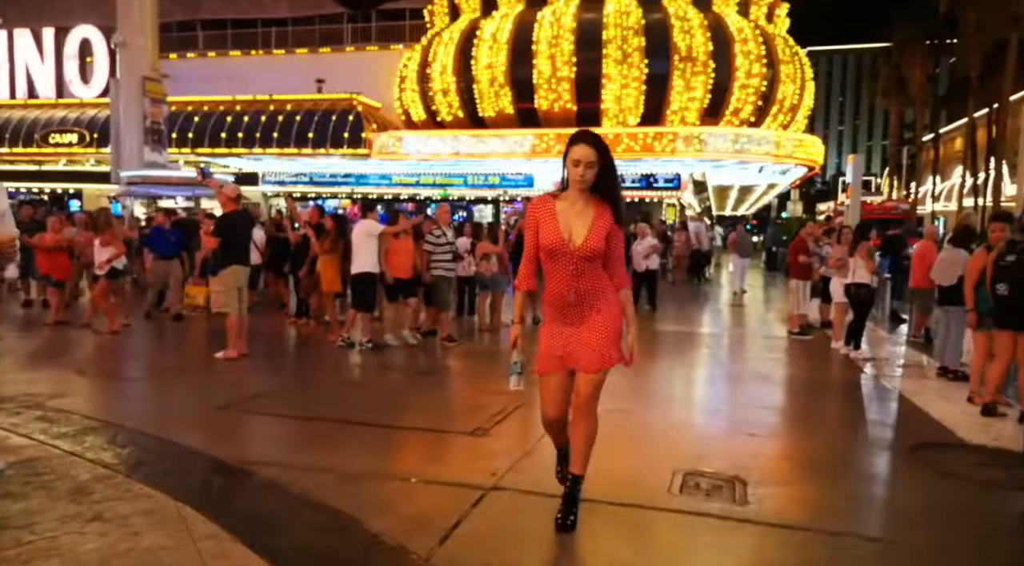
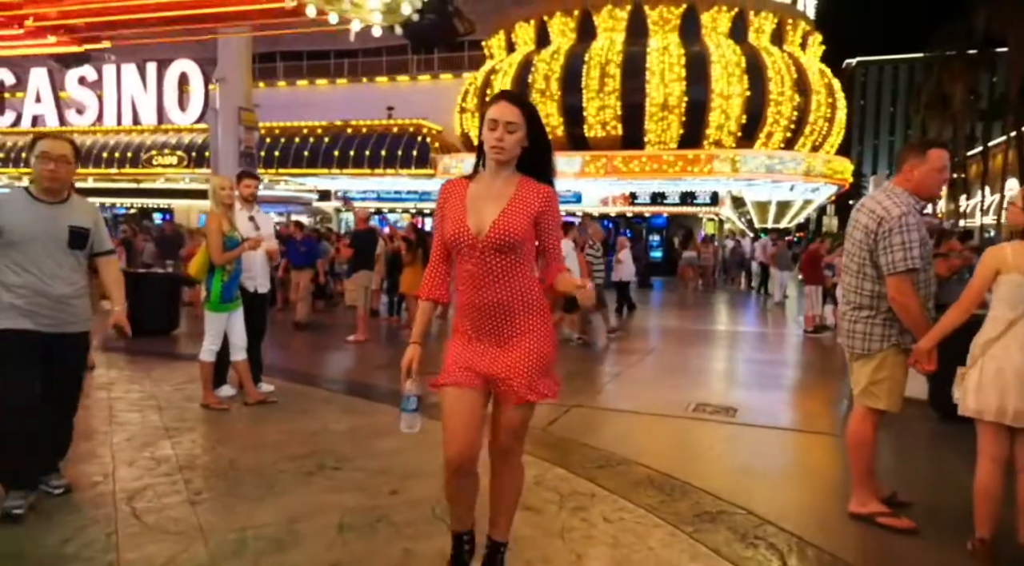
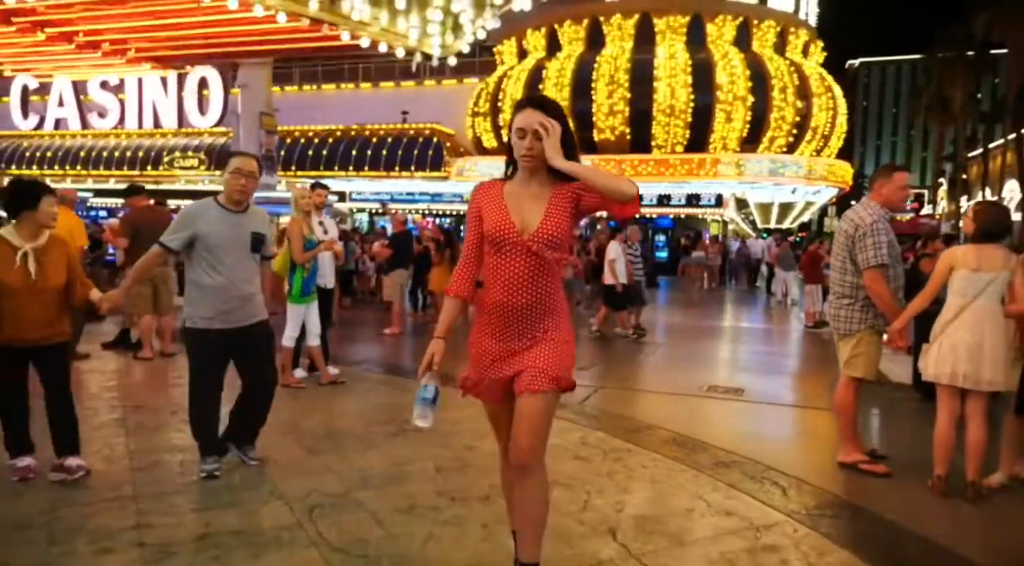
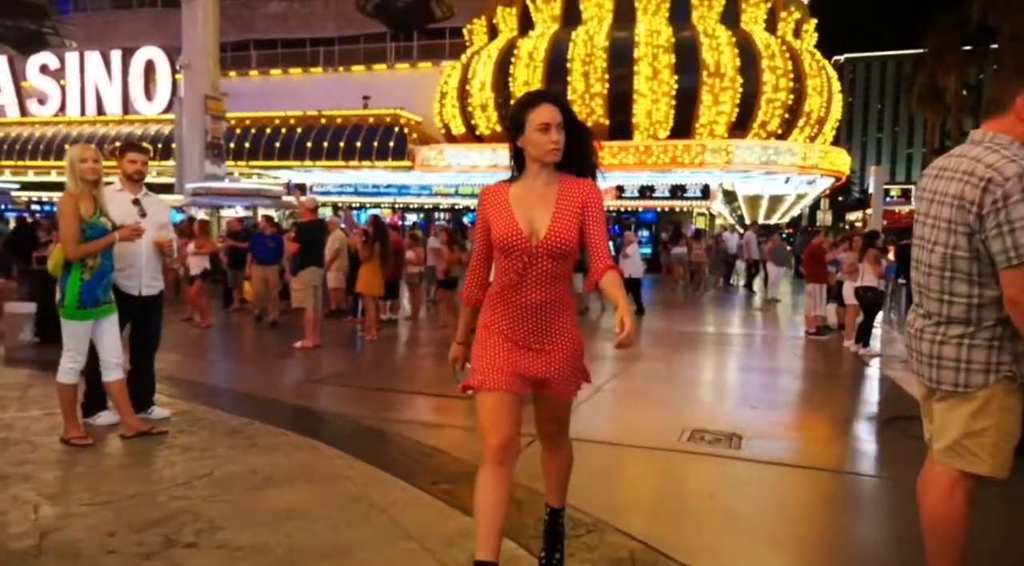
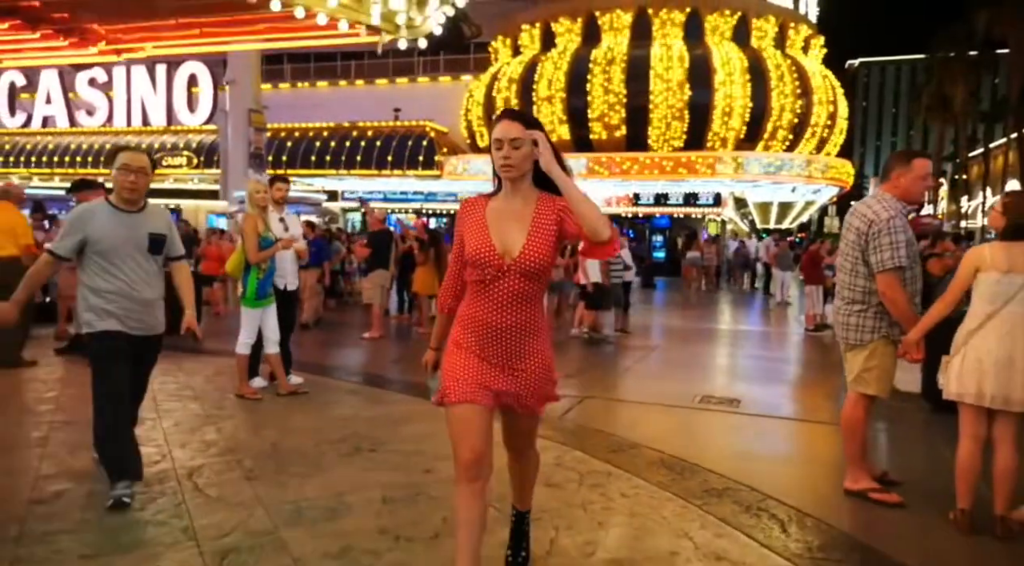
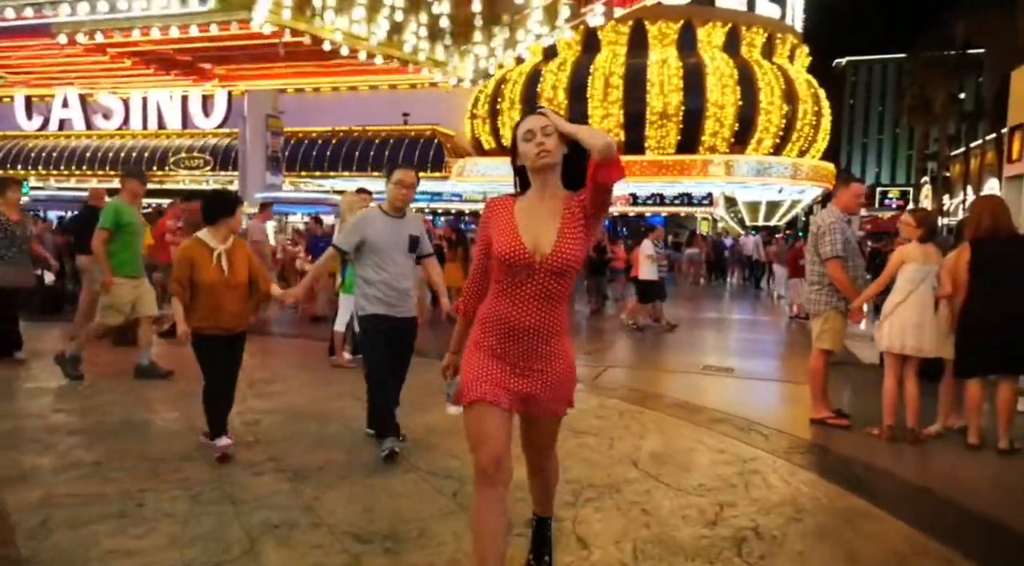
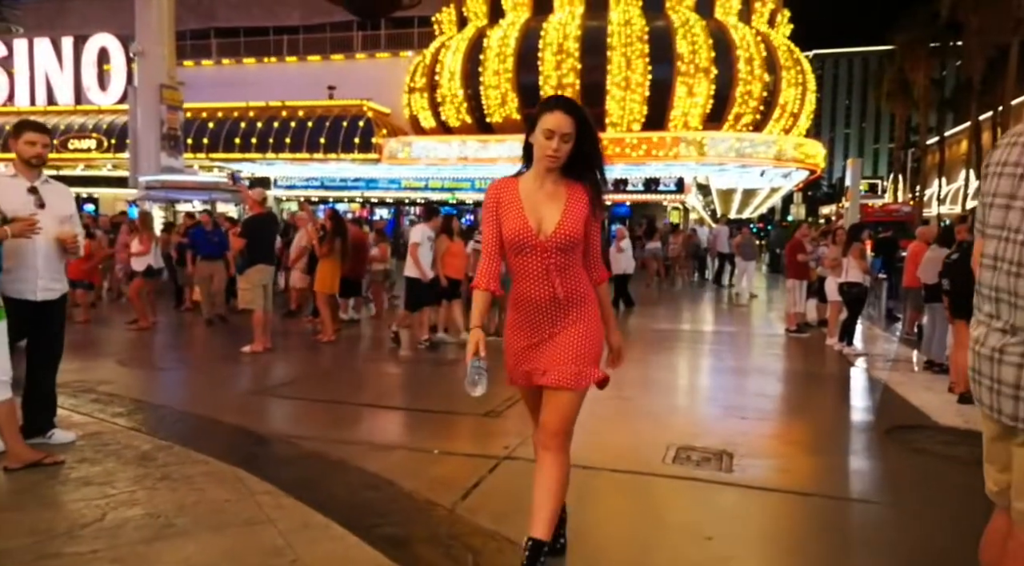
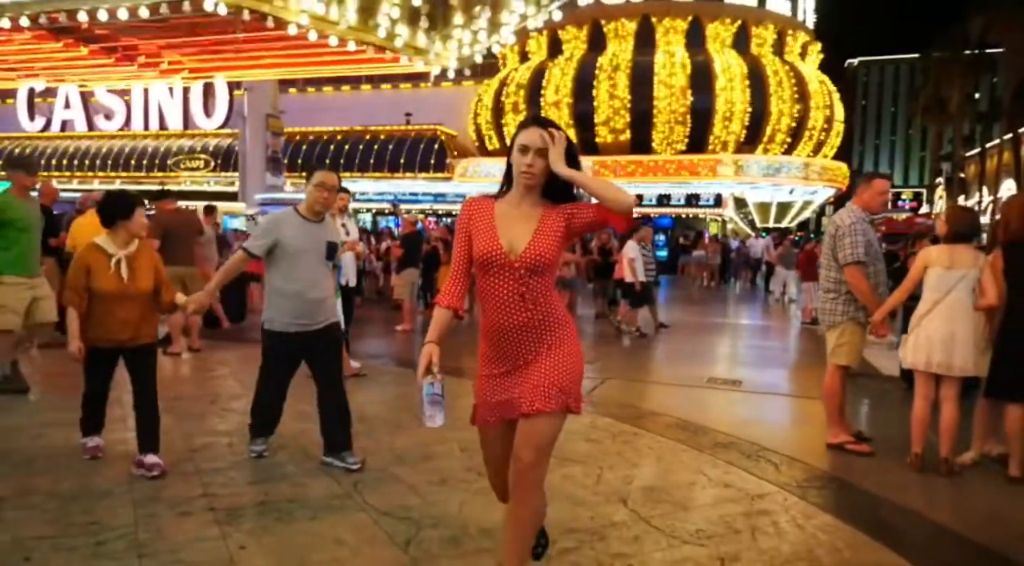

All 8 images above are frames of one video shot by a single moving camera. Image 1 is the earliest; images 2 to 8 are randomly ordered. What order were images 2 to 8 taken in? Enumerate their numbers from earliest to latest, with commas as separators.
7, 4, 2, 5, 3, 8, 6
